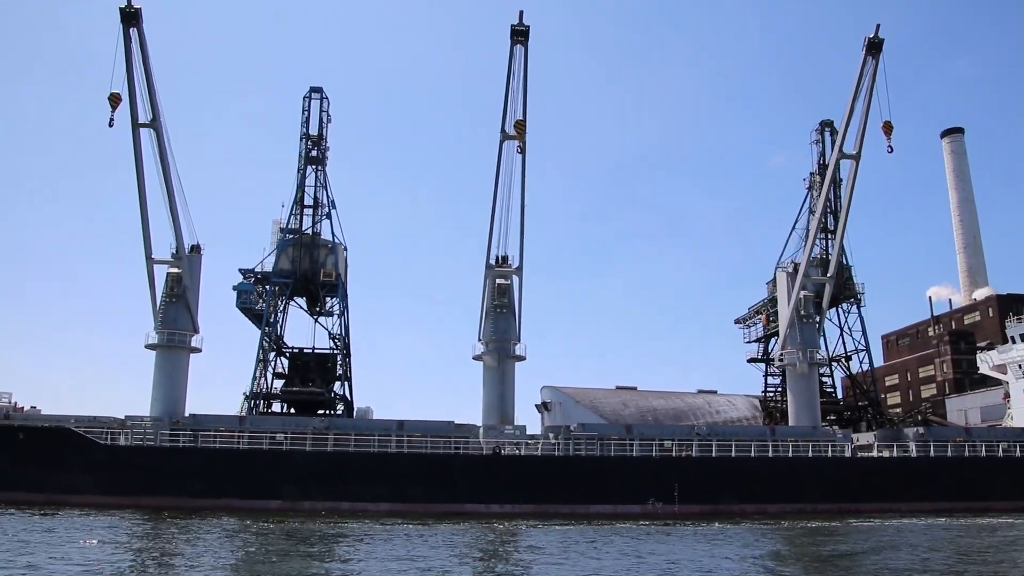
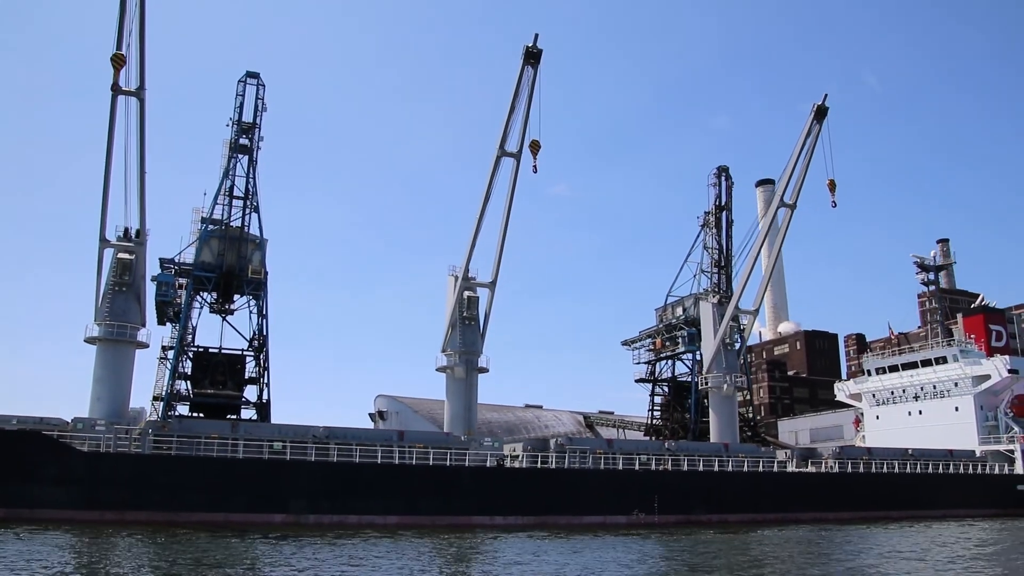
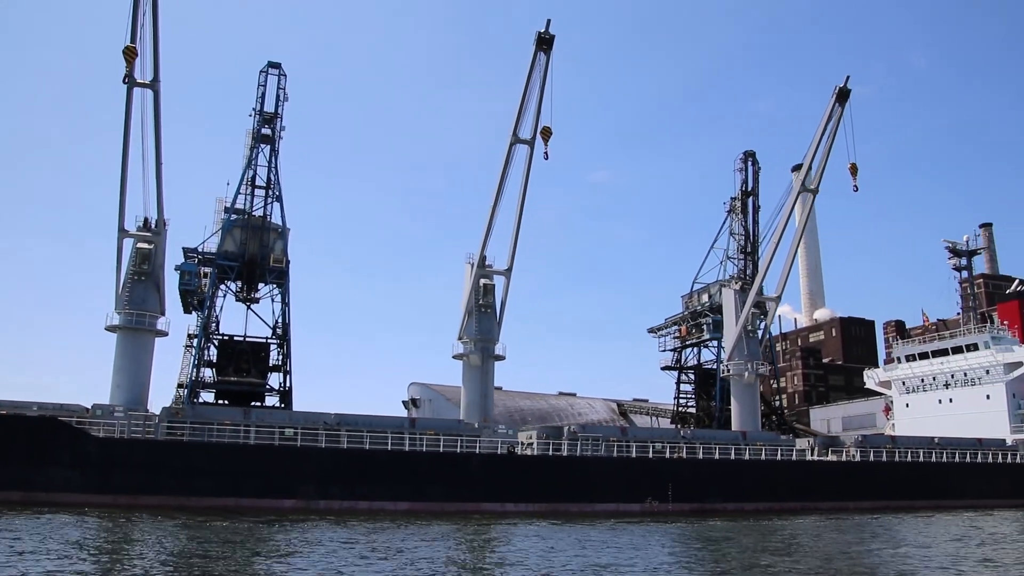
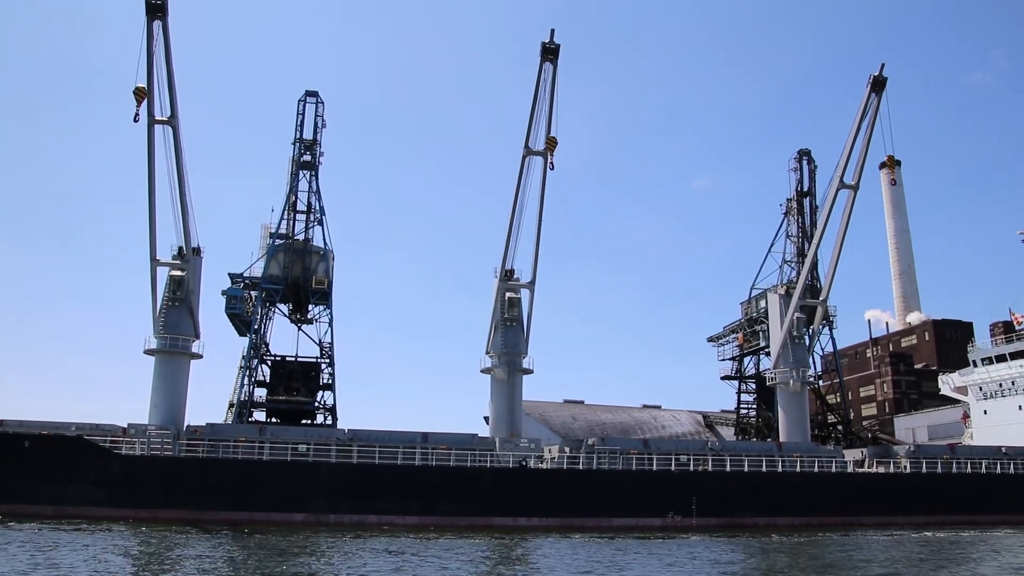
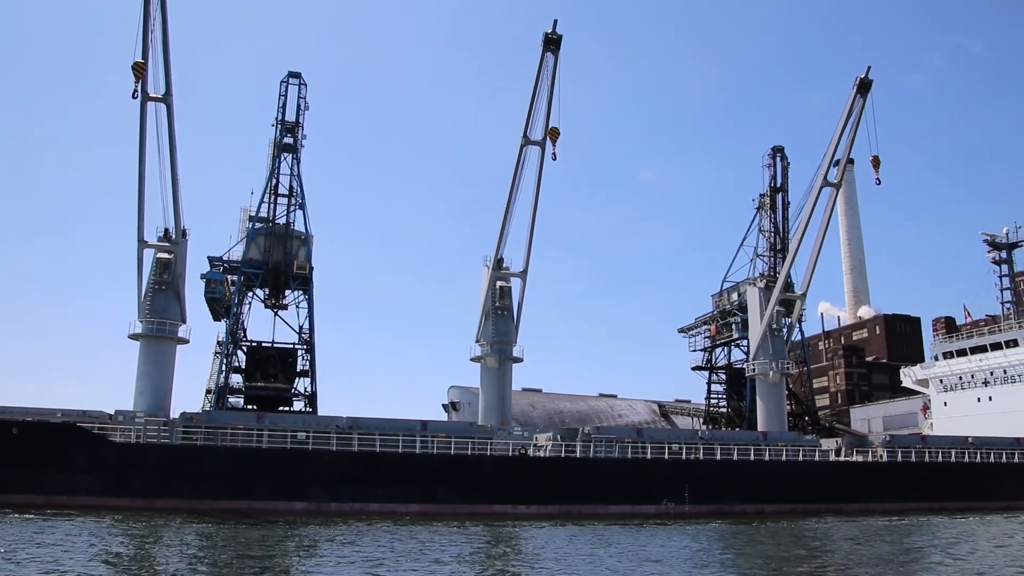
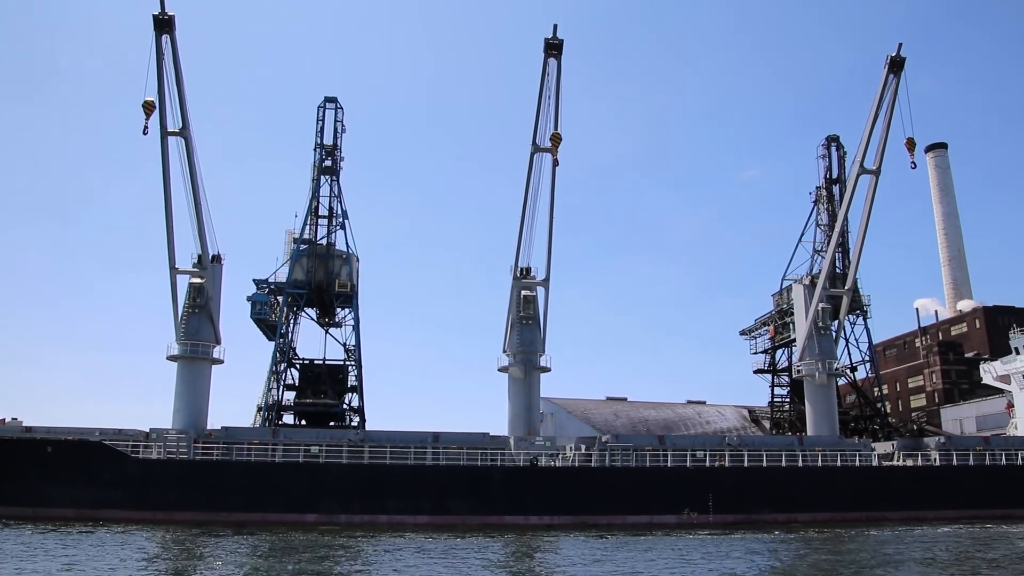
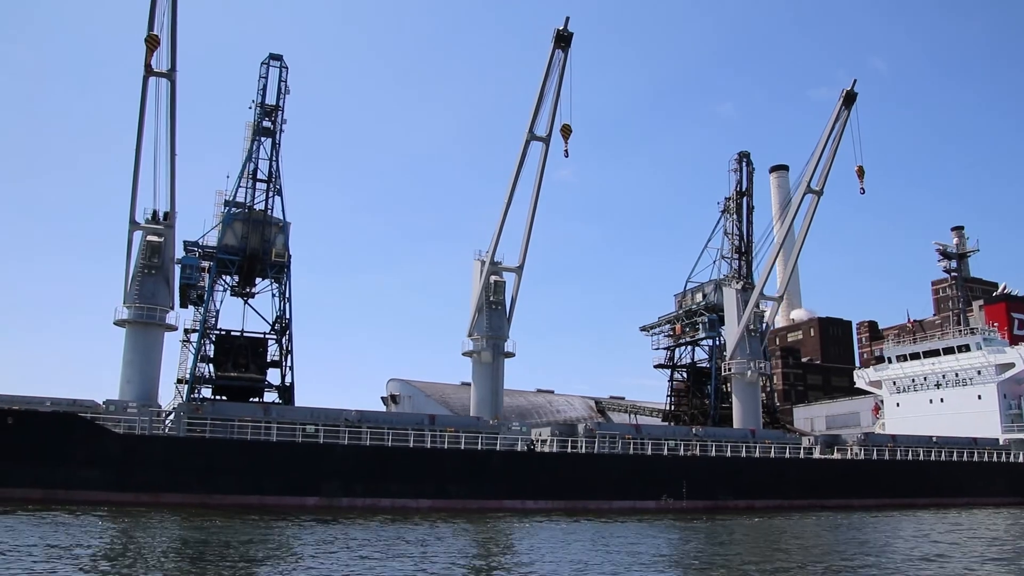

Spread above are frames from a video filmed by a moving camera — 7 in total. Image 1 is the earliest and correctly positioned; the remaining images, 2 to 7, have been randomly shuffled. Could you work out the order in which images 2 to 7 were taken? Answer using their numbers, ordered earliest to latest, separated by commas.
6, 4, 5, 3, 2, 7
